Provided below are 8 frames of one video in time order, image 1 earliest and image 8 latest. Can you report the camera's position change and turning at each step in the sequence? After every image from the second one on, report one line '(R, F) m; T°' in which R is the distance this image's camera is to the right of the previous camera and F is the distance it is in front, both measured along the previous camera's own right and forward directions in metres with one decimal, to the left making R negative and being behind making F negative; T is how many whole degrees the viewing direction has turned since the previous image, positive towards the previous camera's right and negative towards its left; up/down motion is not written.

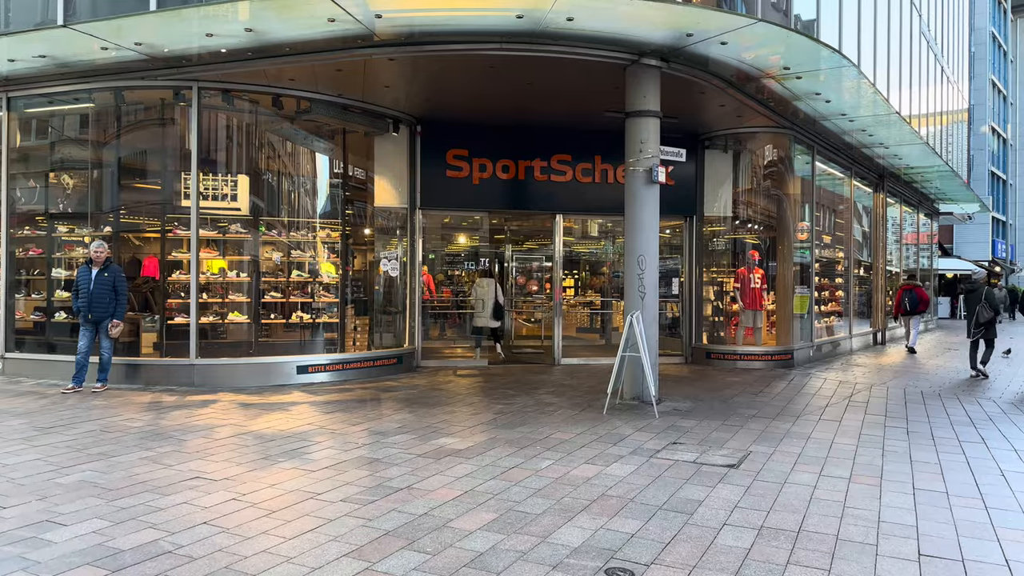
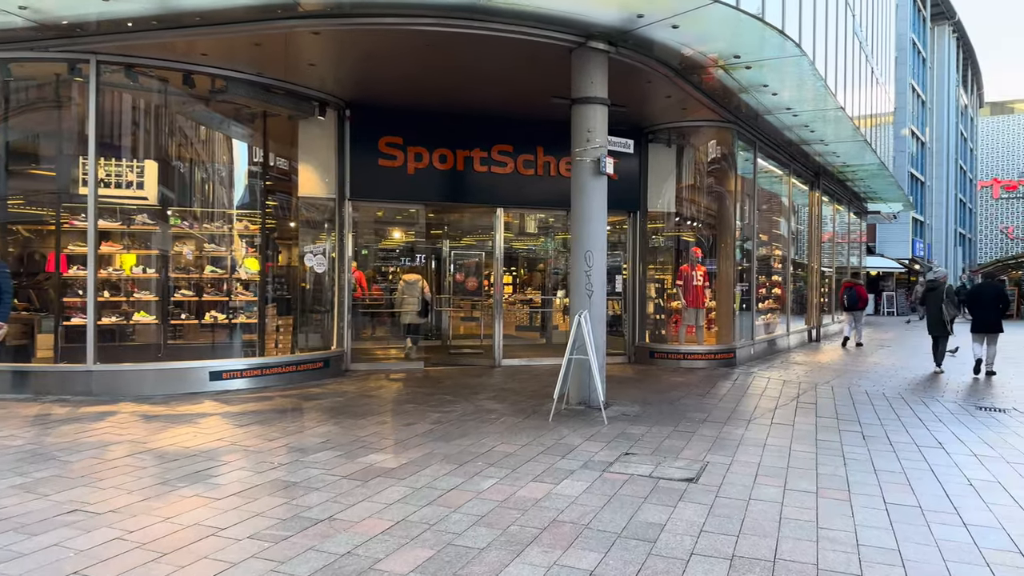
(0.0, +0.6) m; +5°
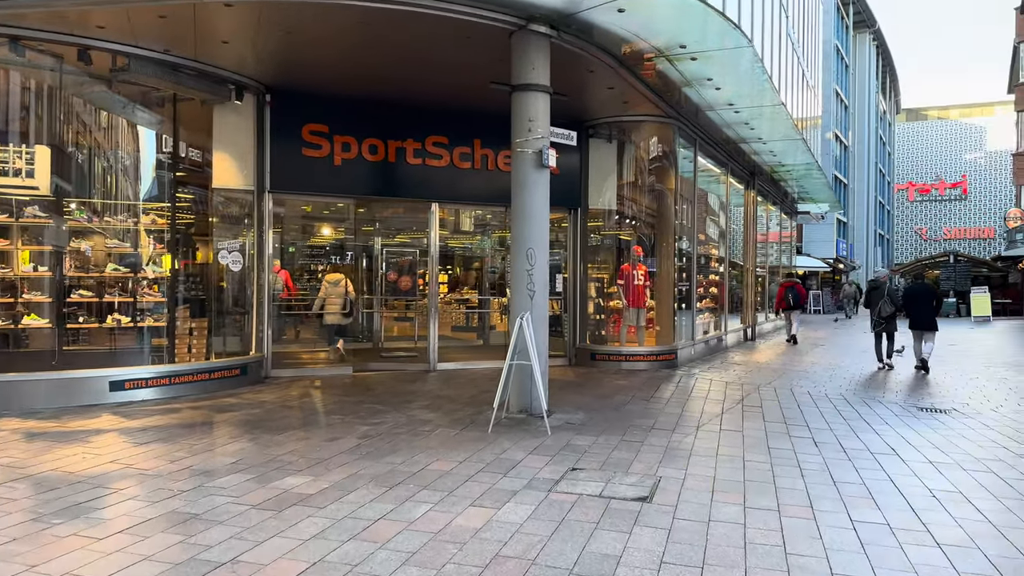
(0.0, +0.5) m; +5°
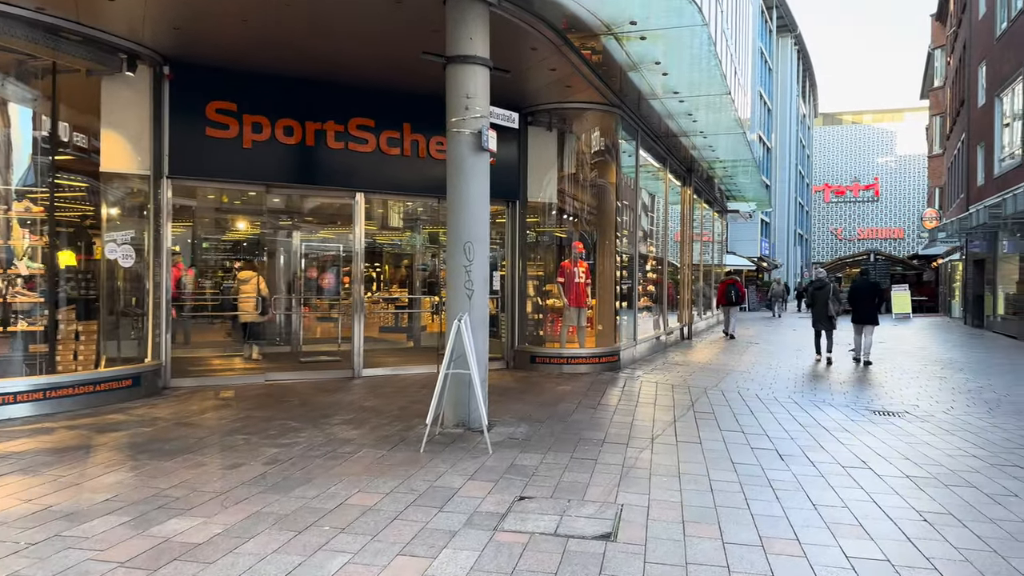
(0.0, +0.8) m; +5°
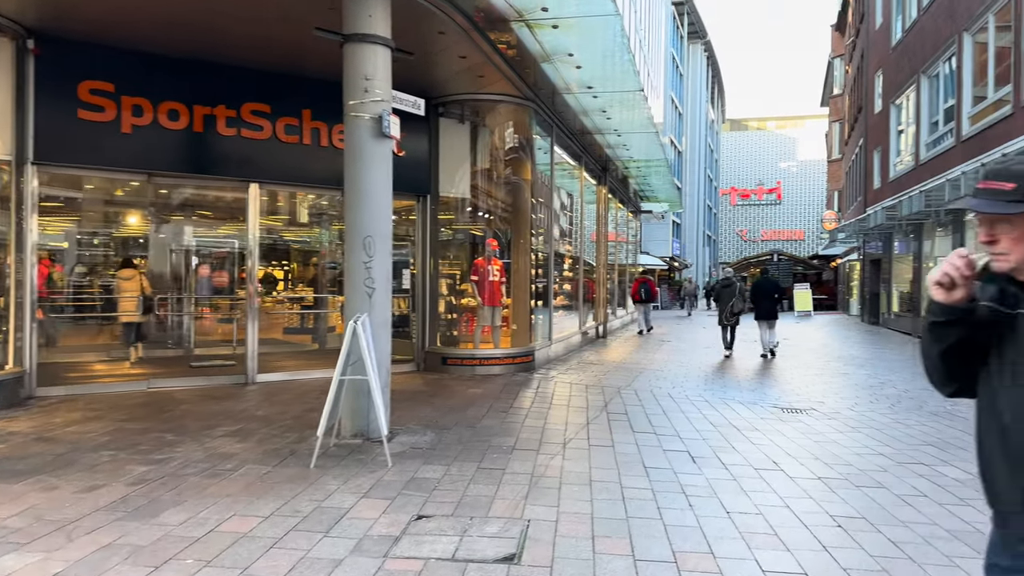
(+0.1, +0.4) m; +6°
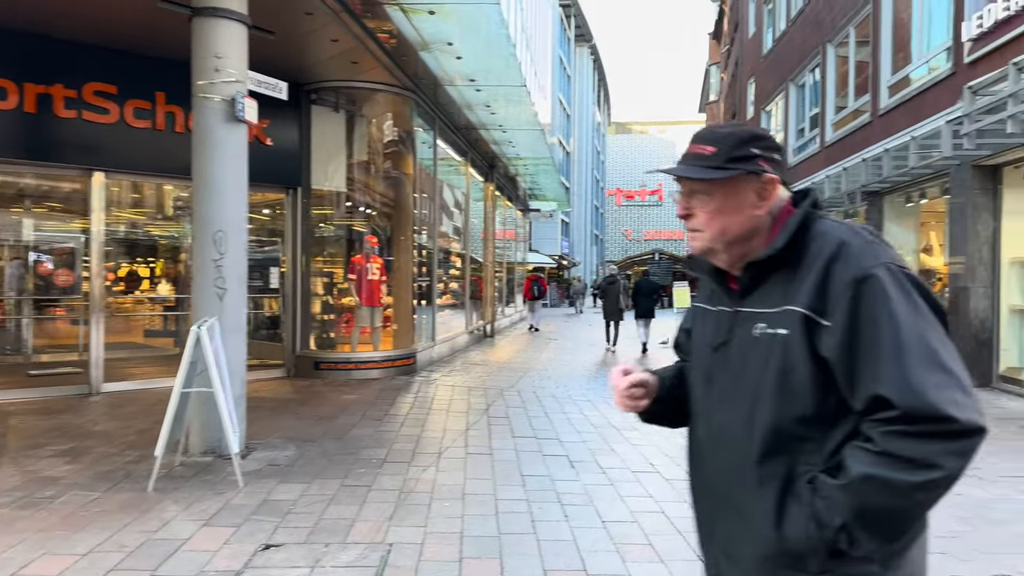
(+0.2, +0.3) m; +8°
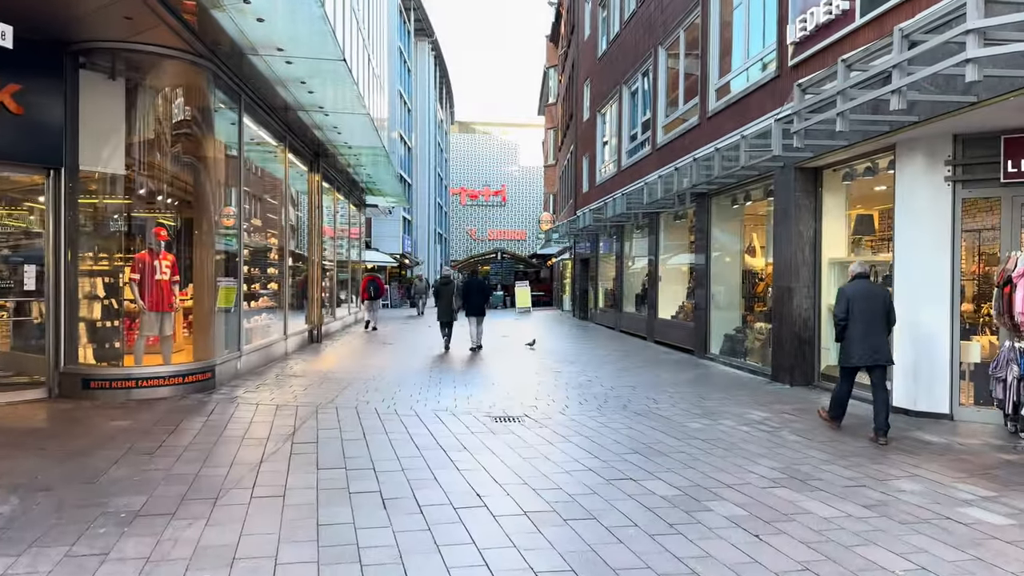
(+0.2, +0.7) m; +12°
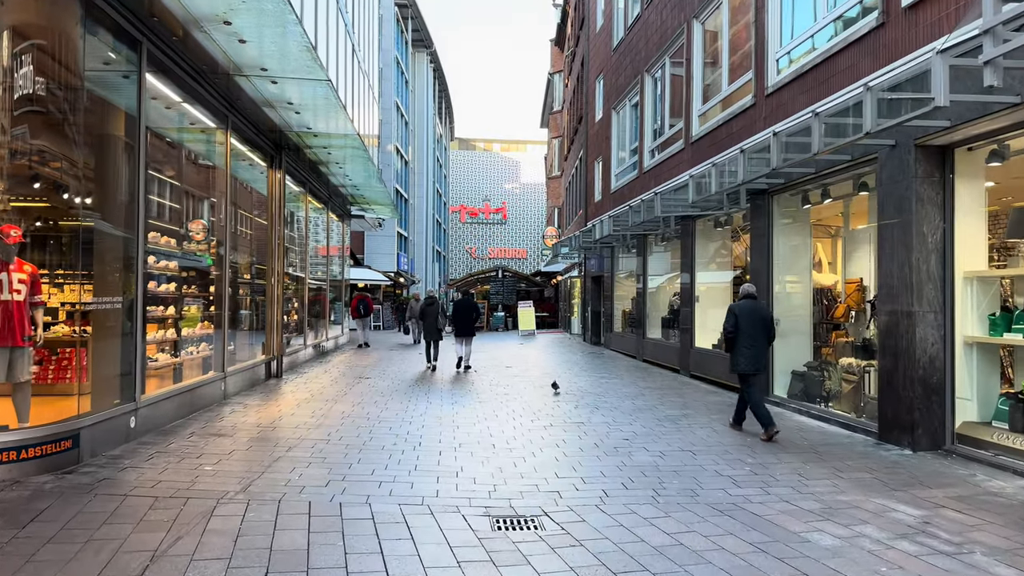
(-0.1, +2.4) m; 0°
